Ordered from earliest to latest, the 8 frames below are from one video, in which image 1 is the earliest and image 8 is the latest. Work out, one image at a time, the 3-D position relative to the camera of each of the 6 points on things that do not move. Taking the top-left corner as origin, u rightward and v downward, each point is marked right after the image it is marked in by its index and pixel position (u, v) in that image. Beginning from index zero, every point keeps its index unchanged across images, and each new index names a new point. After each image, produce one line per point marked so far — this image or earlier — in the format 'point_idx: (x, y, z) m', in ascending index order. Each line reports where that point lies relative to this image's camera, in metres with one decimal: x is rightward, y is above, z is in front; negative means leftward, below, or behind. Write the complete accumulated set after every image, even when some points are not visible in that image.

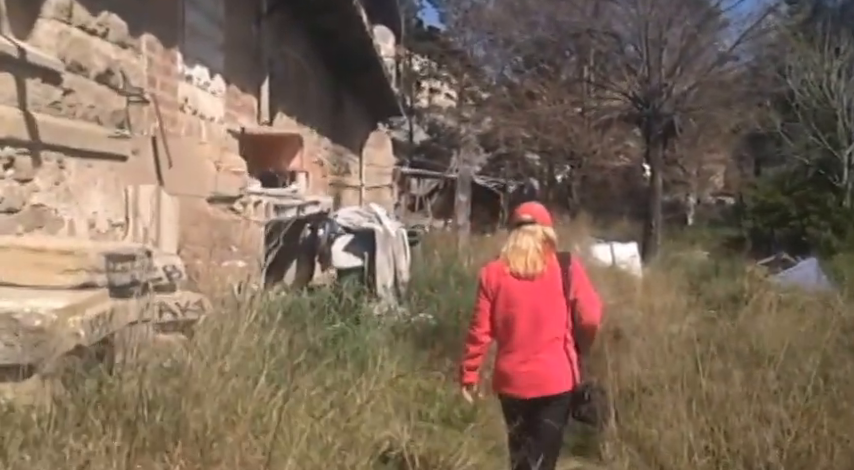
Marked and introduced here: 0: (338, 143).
0: (-1.5, +1.7, +14.5) m
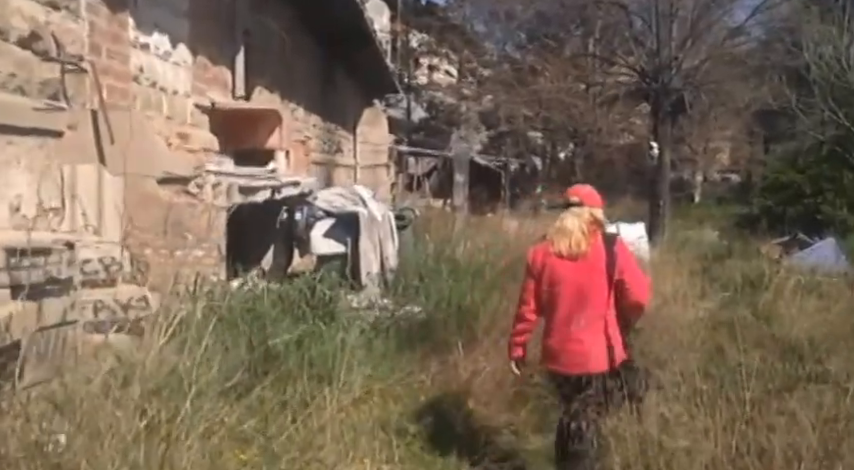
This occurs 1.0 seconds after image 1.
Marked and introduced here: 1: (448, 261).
0: (-1.6, +1.9, +13.6) m
1: (+0.2, -0.2, +7.1) m
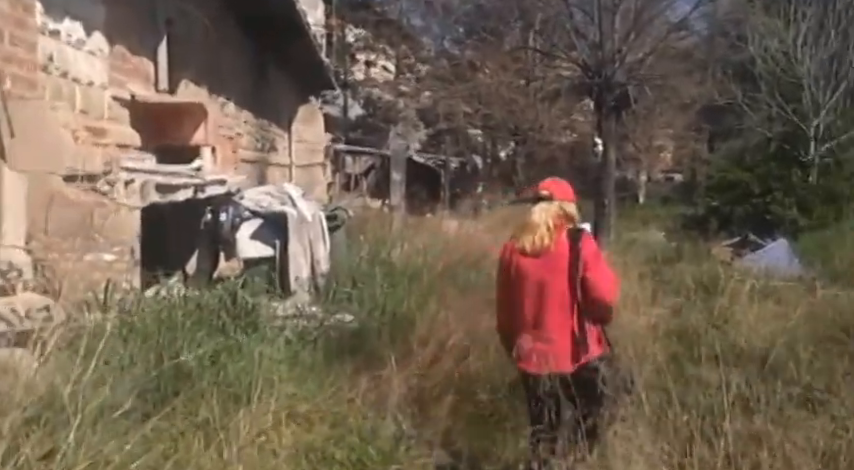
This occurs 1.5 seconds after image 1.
0: (-2.6, +1.9, +13.0) m
1: (-0.4, -0.3, +6.7) m
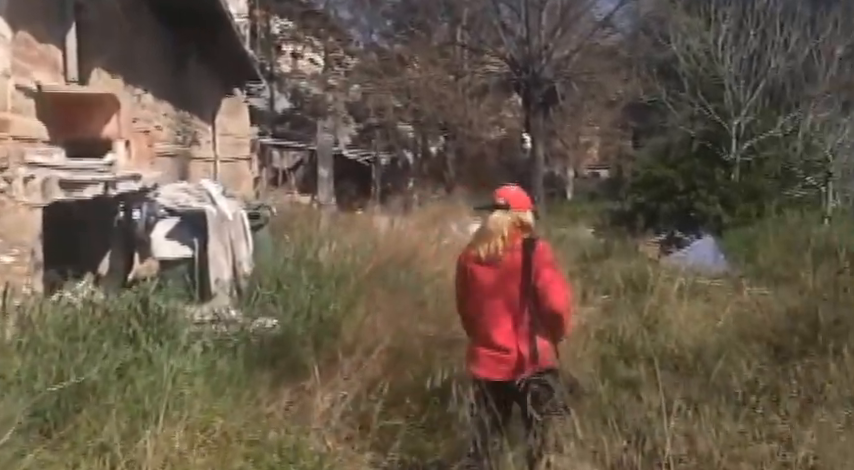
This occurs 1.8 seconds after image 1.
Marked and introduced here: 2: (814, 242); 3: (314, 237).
0: (-3.8, +1.9, +12.5) m
1: (-0.9, -0.2, +6.4) m
2: (+4.1, -0.1, +8.8) m
3: (-1.1, 0.0, +7.6) m
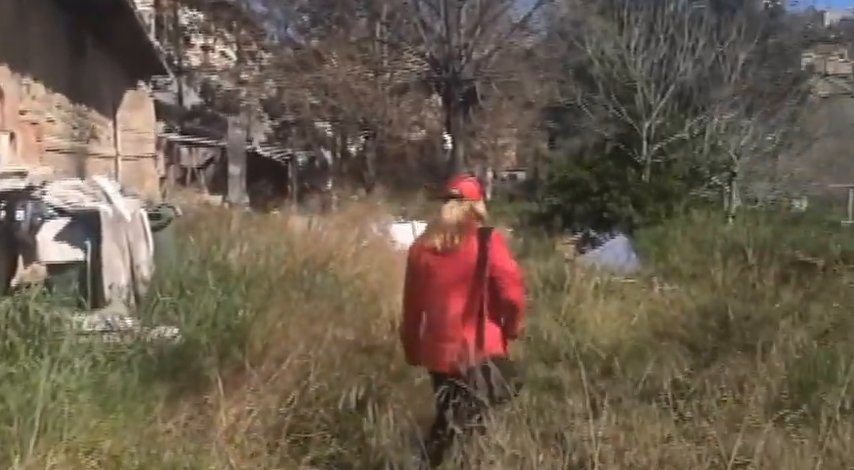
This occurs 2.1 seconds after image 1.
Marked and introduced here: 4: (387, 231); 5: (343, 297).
0: (-5.0, +1.9, +11.8) m
1: (-1.5, -0.2, +6.0) m
2: (+3.3, -0.1, +8.9) m
3: (-1.8, 0.0, +7.1) m
4: (-0.5, 0.0, +9.3) m
5: (-0.6, -0.4, +5.3) m
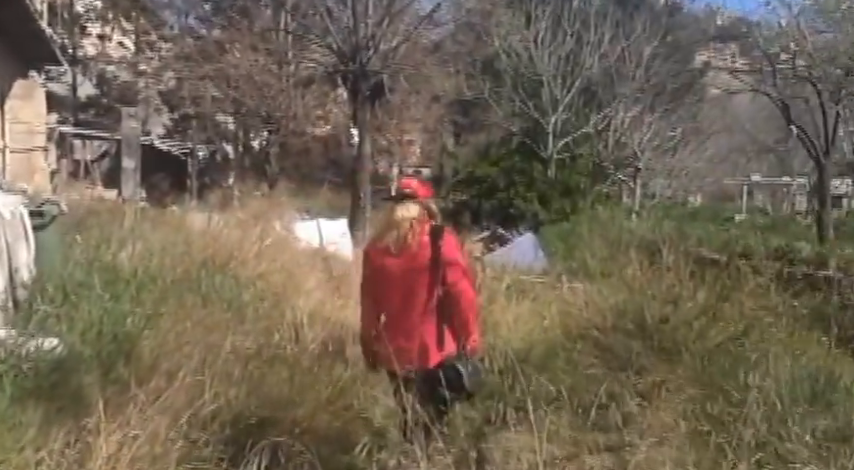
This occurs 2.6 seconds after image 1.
0: (-6.2, +1.9, +10.8) m
1: (-2.2, -0.2, +5.5) m
2: (+2.3, 0.0, +8.9) m
3: (-2.5, 0.0, +6.6) m
4: (-1.5, +0.1, +8.9) m
5: (-1.1, -0.4, +4.9) m
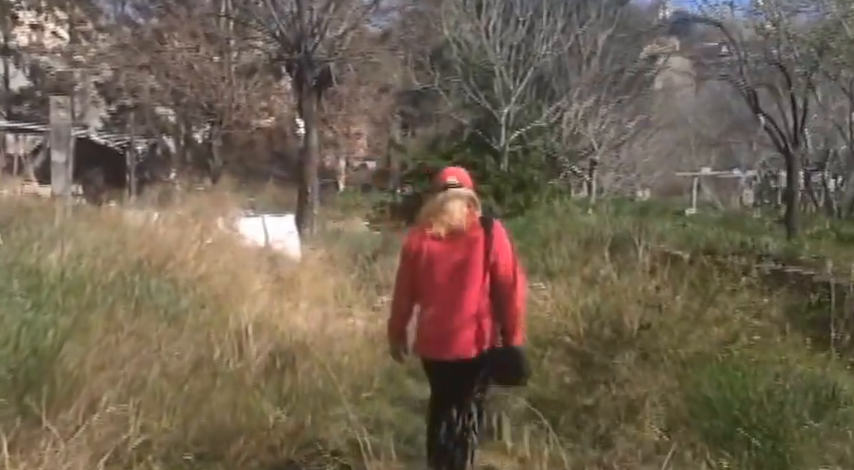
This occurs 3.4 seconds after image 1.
0: (-6.9, +1.9, +10.0) m
1: (-2.4, -0.3, +5.0) m
2: (+1.8, 0.0, +8.7) m
3: (-2.9, 0.0, +6.0) m
4: (-2.0, +0.1, +8.4) m
5: (-1.3, -0.4, +4.4) m
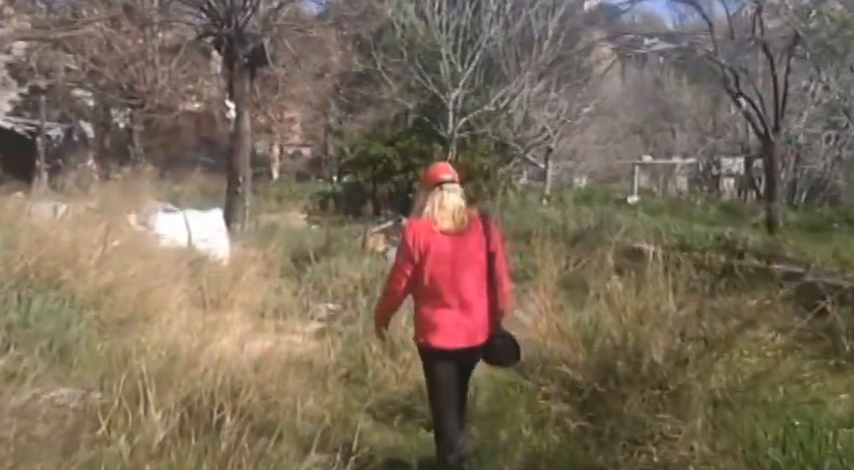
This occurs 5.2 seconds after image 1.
0: (-7.5, +2.0, +8.5) m
1: (-2.6, -0.3, +3.9) m
2: (+1.3, +0.1, +7.9) m
3: (-3.2, 0.0, +4.9) m
4: (-2.5, +0.1, +7.3) m
5: (-1.5, -0.5, +3.4) m
